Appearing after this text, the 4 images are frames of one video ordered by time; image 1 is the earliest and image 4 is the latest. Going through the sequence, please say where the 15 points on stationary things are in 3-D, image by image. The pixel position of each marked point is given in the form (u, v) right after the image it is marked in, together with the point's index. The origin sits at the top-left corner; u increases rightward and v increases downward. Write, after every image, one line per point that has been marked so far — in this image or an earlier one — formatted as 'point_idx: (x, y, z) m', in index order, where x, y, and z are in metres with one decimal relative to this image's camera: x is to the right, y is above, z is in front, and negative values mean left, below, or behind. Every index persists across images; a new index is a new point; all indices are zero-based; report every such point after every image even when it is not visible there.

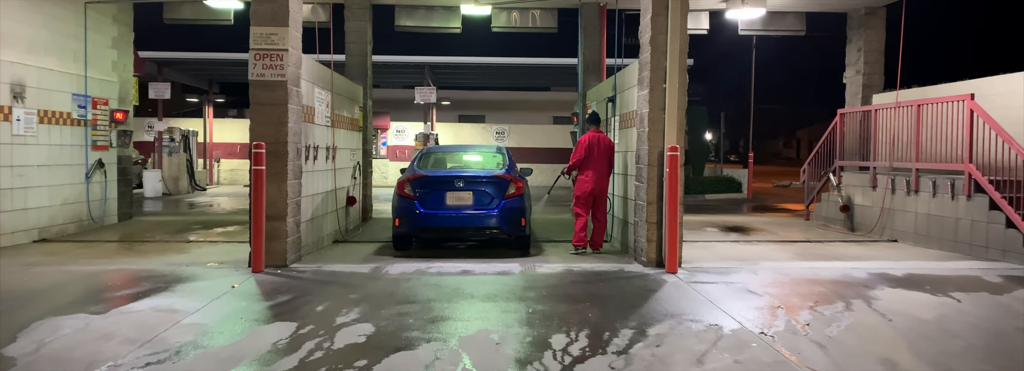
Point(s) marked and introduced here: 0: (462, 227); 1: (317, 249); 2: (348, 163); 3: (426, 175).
0: (-0.6, -0.5, +7.4) m
1: (-2.6, -0.8, +8.1) m
2: (-2.7, +0.4, +10.1) m
3: (-1.0, +0.1, +7.5) m
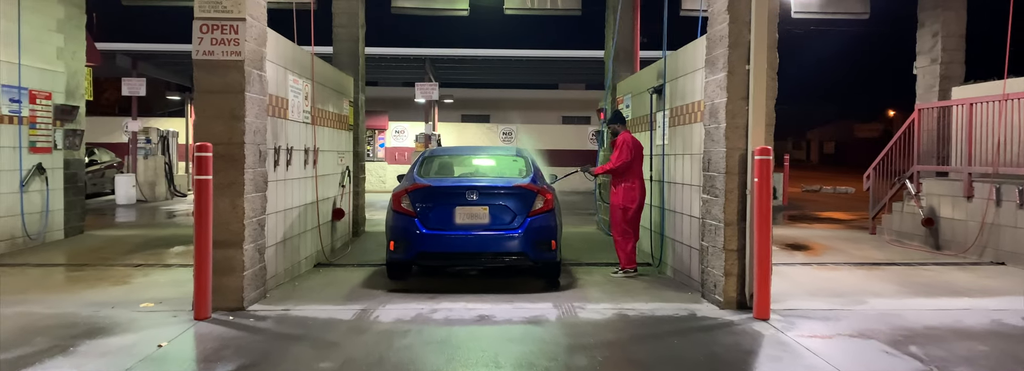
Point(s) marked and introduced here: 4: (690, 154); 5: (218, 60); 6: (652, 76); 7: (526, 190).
0: (-0.3, -0.6, +5.8) m
1: (-2.3, -1.0, +6.4) m
2: (-2.4, +0.2, +8.4) m
3: (-0.8, 0.0, +5.8) m
4: (+1.8, +0.3, +6.1) m
5: (-2.4, +1.0, +5.1) m
6: (+1.7, +1.3, +7.4) m
7: (+0.1, 0.0, +5.9) m
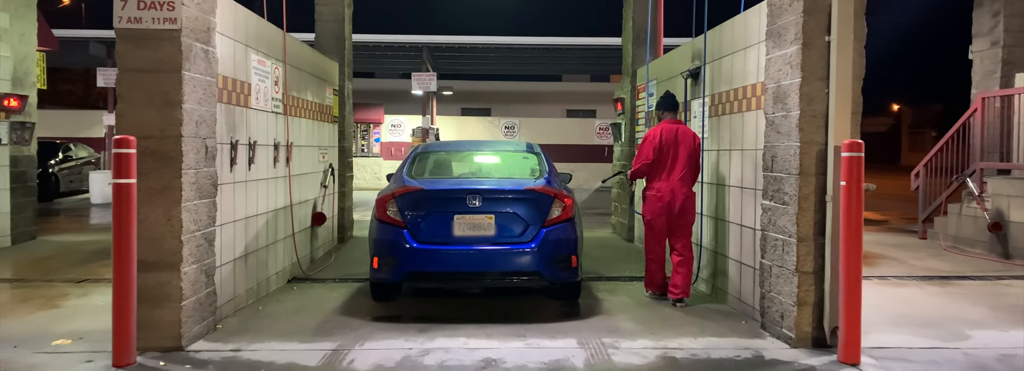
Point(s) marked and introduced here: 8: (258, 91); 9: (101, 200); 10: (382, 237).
0: (-0.3, -0.6, +4.6) m
1: (-2.2, -1.0, +5.3) m
2: (-2.3, +0.2, +7.3) m
3: (-0.7, 0.0, +4.7) m
4: (+1.8, +0.3, +5.0) m
5: (-2.3, +1.0, +3.9) m
6: (+1.8, +1.3, +6.3) m
7: (+0.2, -0.1, +4.7) m
8: (-2.2, +0.8, +5.5) m
9: (-9.9, -0.4, +15.0) m
10: (-1.0, -0.4, +4.8) m
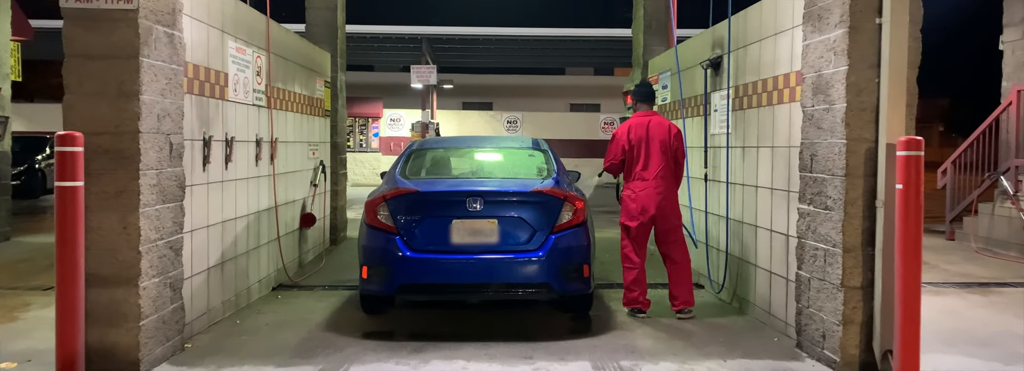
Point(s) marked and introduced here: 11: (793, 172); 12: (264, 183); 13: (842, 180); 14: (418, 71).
0: (-0.2, -0.7, +4.2) m
1: (-2.2, -1.0, +4.8) m
2: (-2.3, +0.2, +6.8) m
3: (-0.7, 0.0, +4.2) m
4: (+1.9, +0.3, +4.5) m
5: (-2.3, +1.0, +3.4) m
6: (+1.8, +1.3, +5.8) m
7: (+0.3, -0.1, +4.2) m
8: (-2.2, +0.8, +5.0) m
9: (-9.8, -0.3, +14.5) m
10: (-1.0, -0.4, +4.3) m
11: (+1.9, +0.1, +4.2) m
12: (-2.2, 0.0, +5.6) m
13: (+1.8, 0.0, +3.5) m
14: (-2.3, +2.8, +15.2) m
